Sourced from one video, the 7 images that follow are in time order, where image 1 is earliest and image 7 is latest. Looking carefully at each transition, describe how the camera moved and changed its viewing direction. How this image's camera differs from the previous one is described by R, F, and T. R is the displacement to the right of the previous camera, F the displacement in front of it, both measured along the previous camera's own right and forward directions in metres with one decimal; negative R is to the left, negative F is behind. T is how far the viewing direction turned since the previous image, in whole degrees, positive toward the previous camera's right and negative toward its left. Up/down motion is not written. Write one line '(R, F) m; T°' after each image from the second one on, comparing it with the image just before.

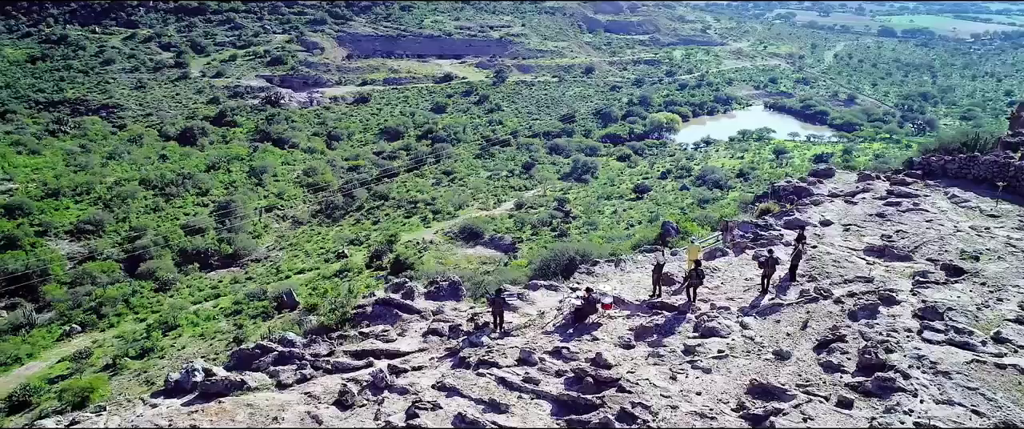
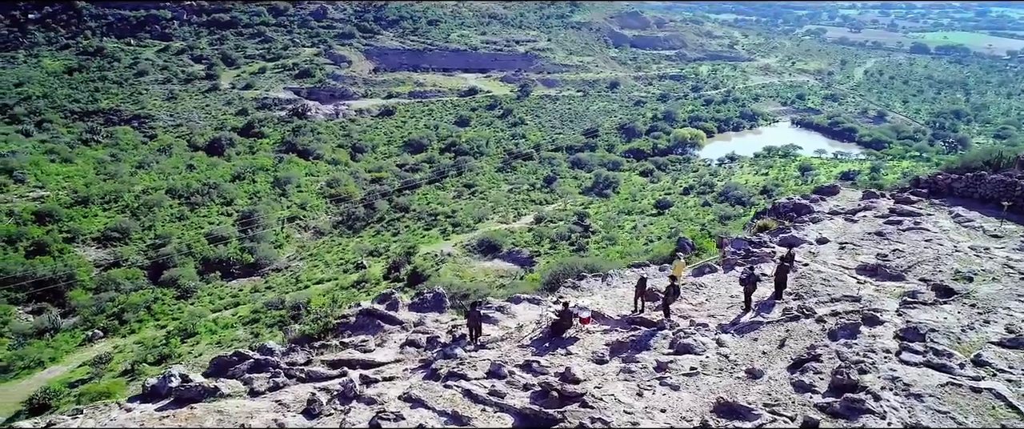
(+0.4, 0.0) m; -2°
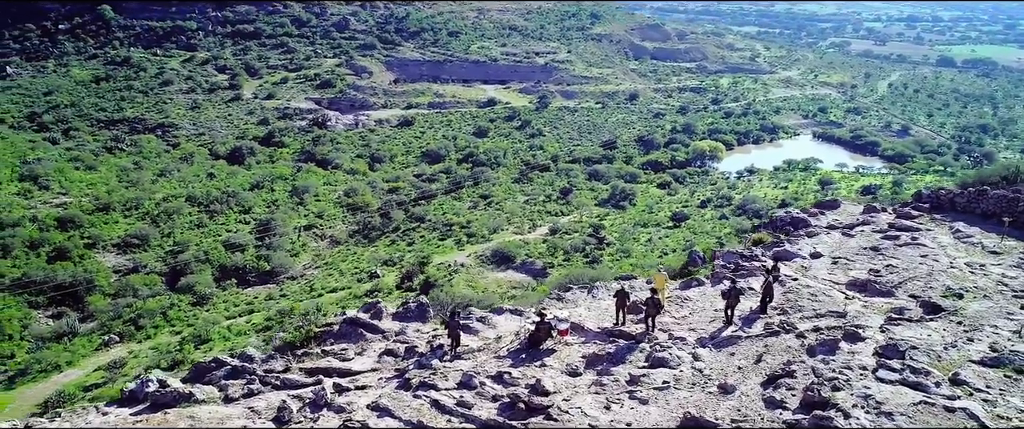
(+0.3, 0.0) m; -2°
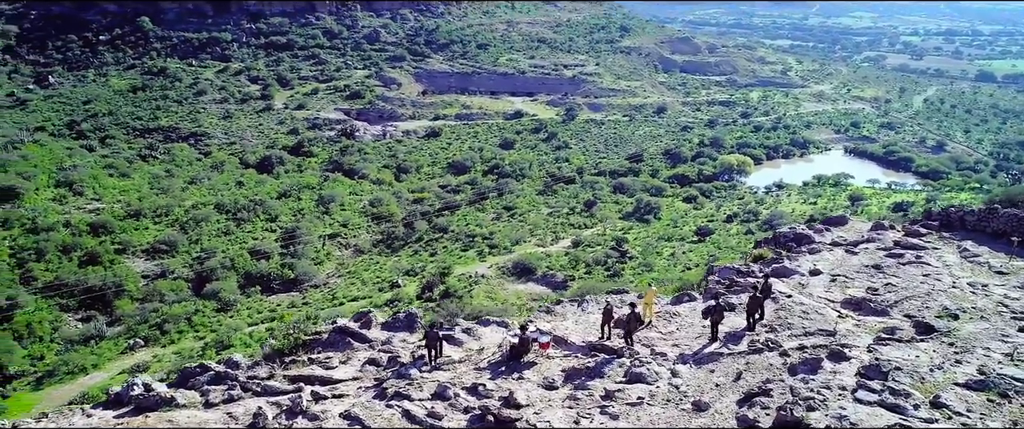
(+0.4, 0.0) m; -2°
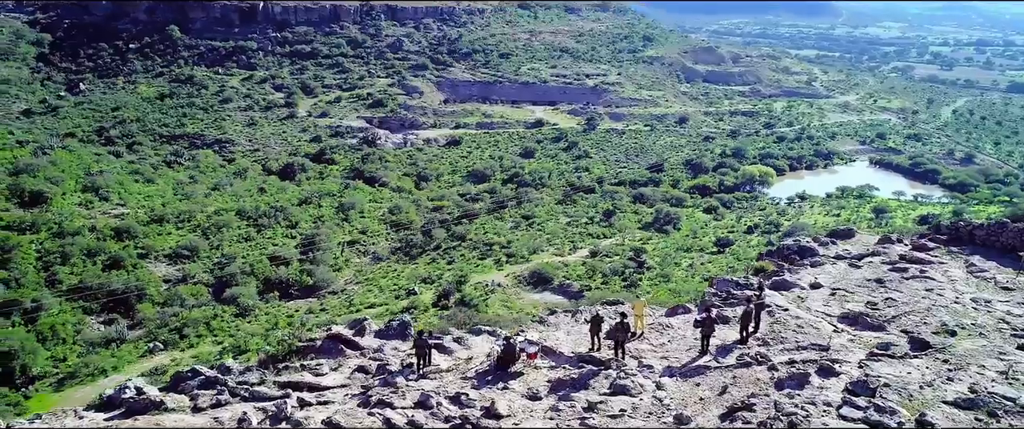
(+0.3, 0.0) m; -2°
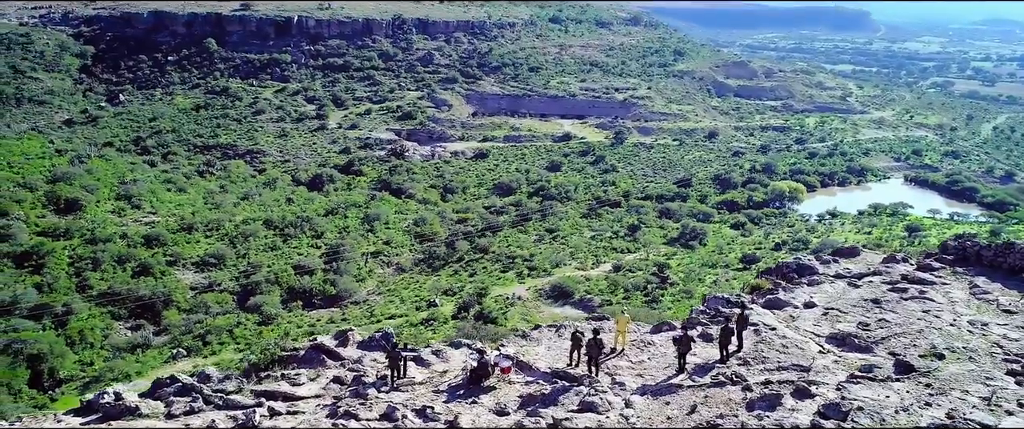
(+0.4, 0.0) m; -2°
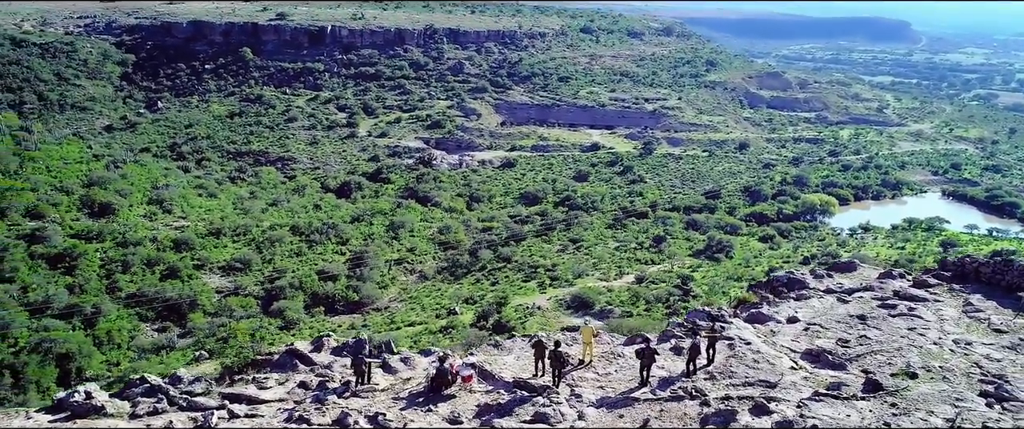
(+0.6, 0.0) m; -3°
